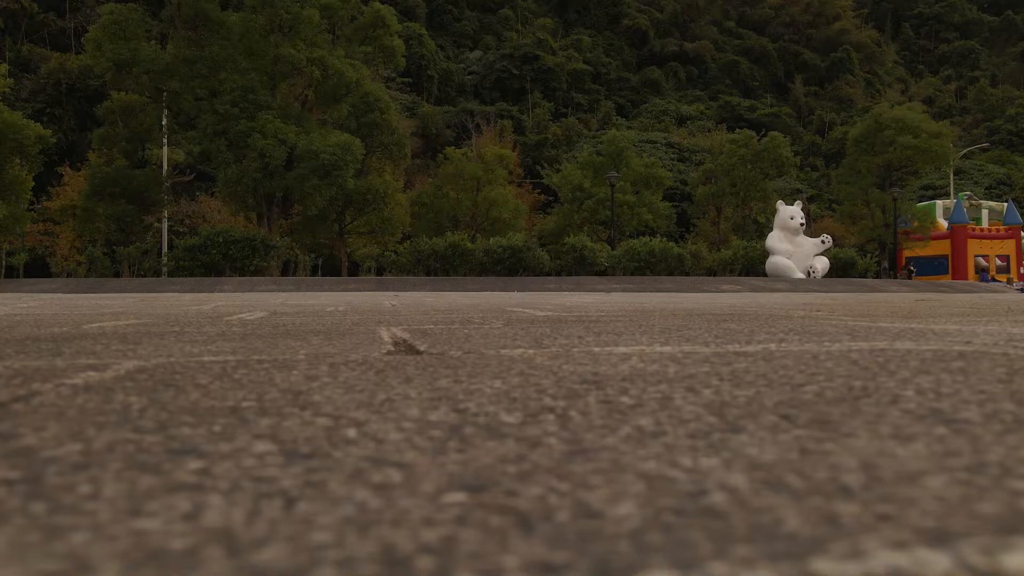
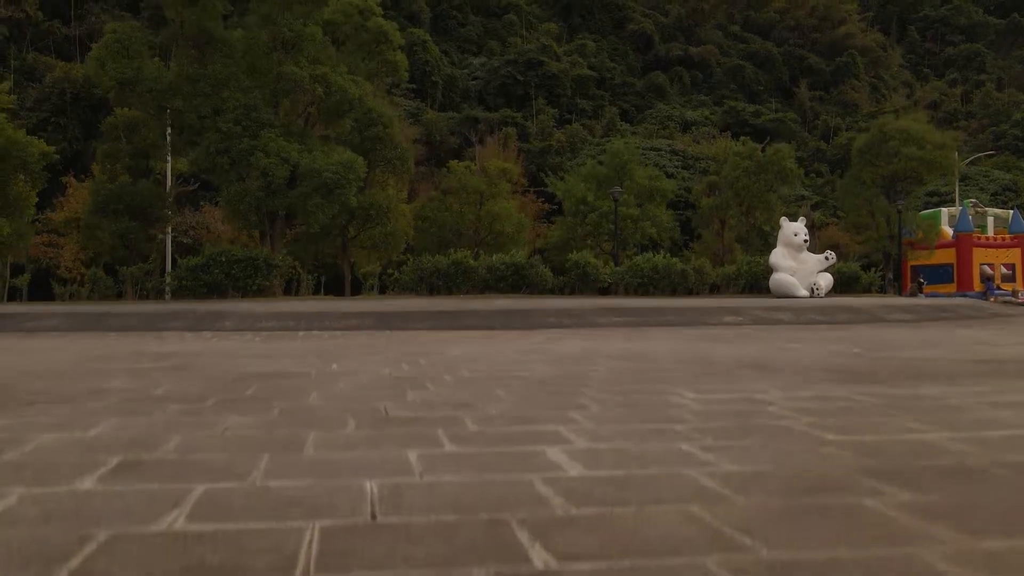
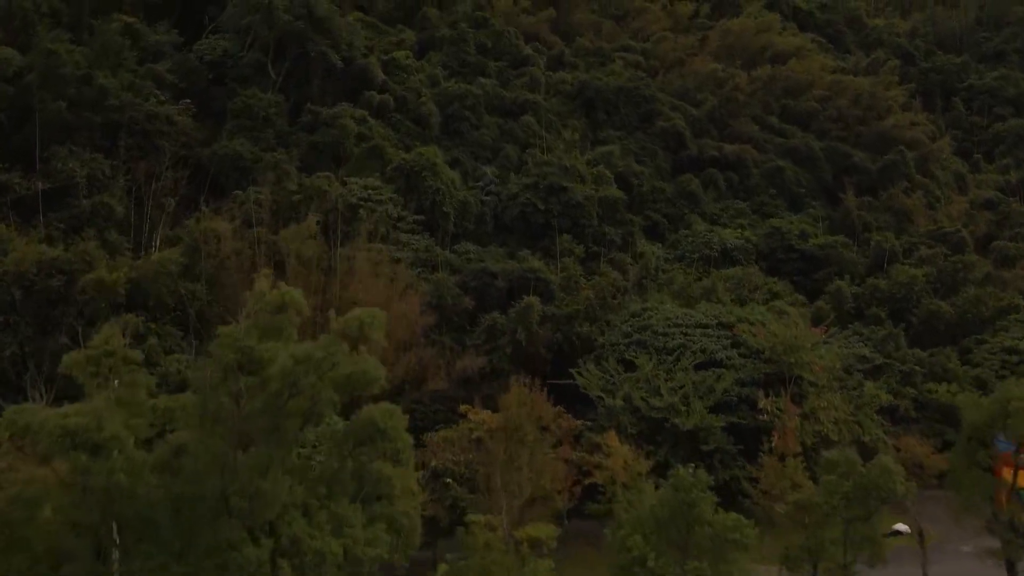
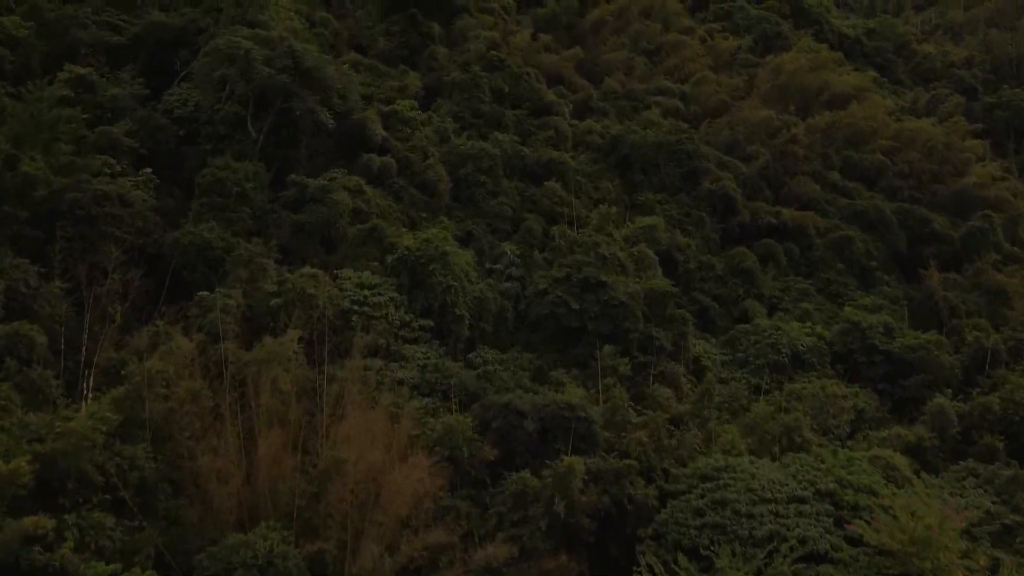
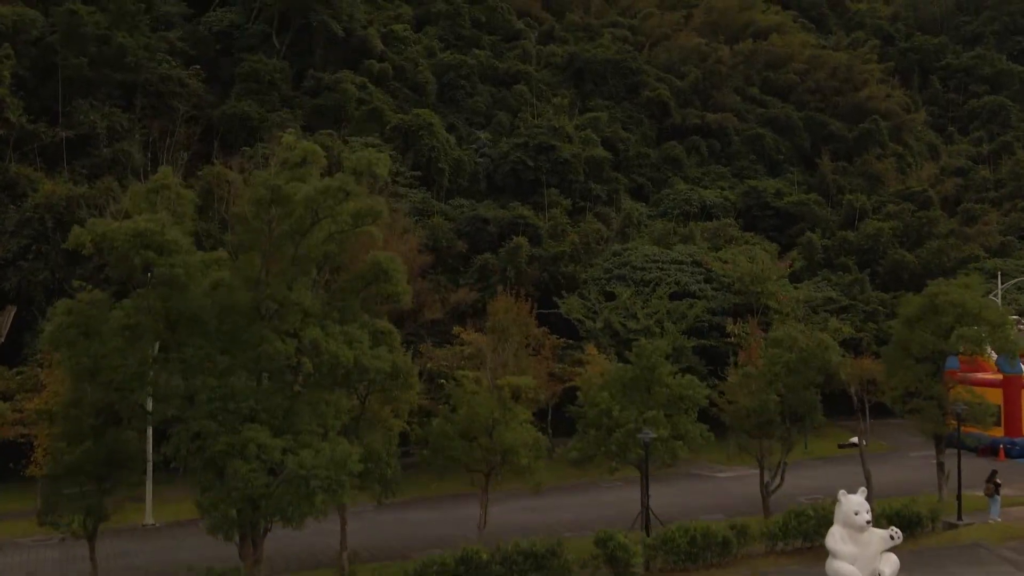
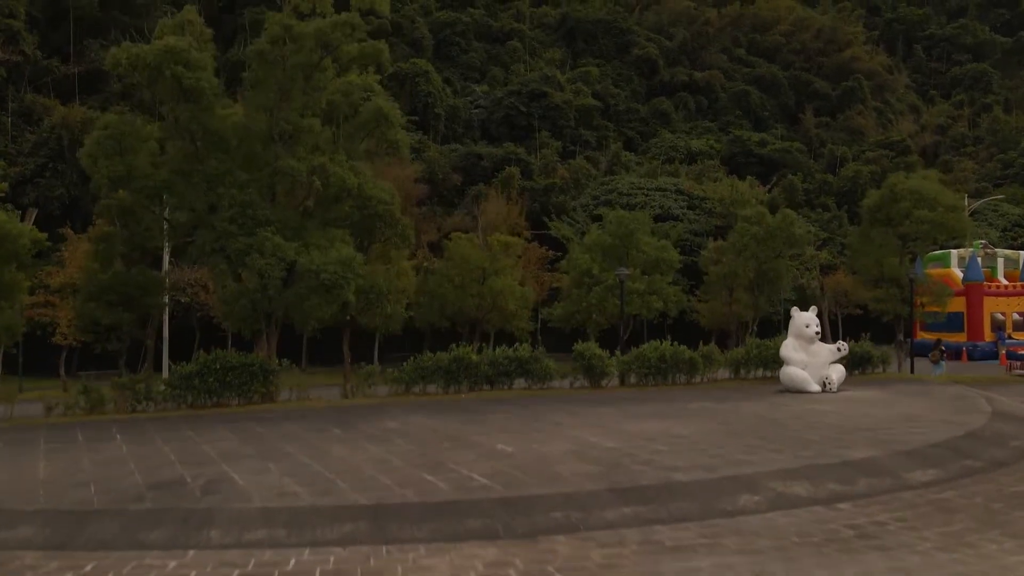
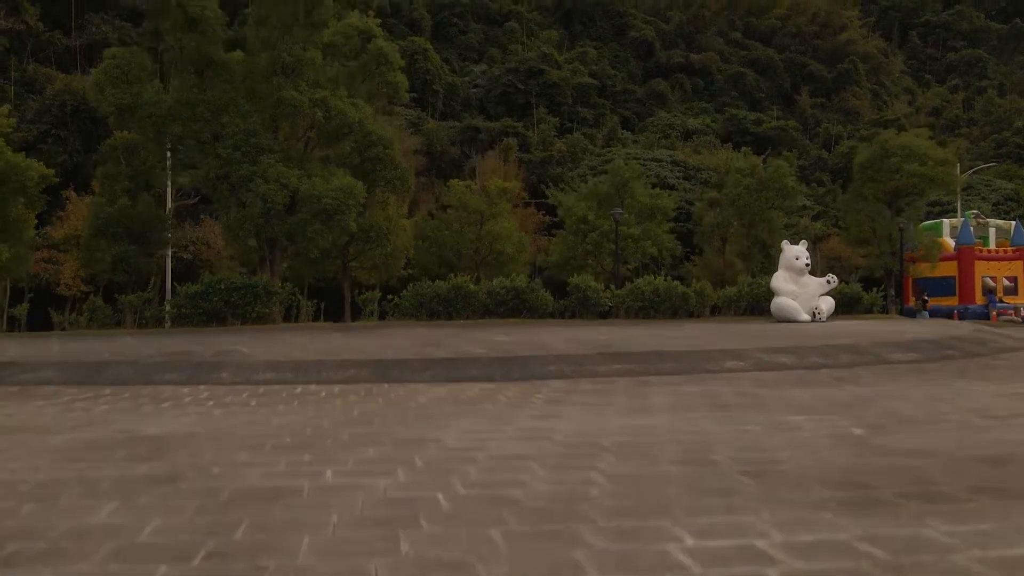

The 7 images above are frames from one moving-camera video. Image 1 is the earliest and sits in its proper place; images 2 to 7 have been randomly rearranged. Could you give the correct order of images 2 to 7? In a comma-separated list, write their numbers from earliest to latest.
2, 7, 6, 5, 3, 4
